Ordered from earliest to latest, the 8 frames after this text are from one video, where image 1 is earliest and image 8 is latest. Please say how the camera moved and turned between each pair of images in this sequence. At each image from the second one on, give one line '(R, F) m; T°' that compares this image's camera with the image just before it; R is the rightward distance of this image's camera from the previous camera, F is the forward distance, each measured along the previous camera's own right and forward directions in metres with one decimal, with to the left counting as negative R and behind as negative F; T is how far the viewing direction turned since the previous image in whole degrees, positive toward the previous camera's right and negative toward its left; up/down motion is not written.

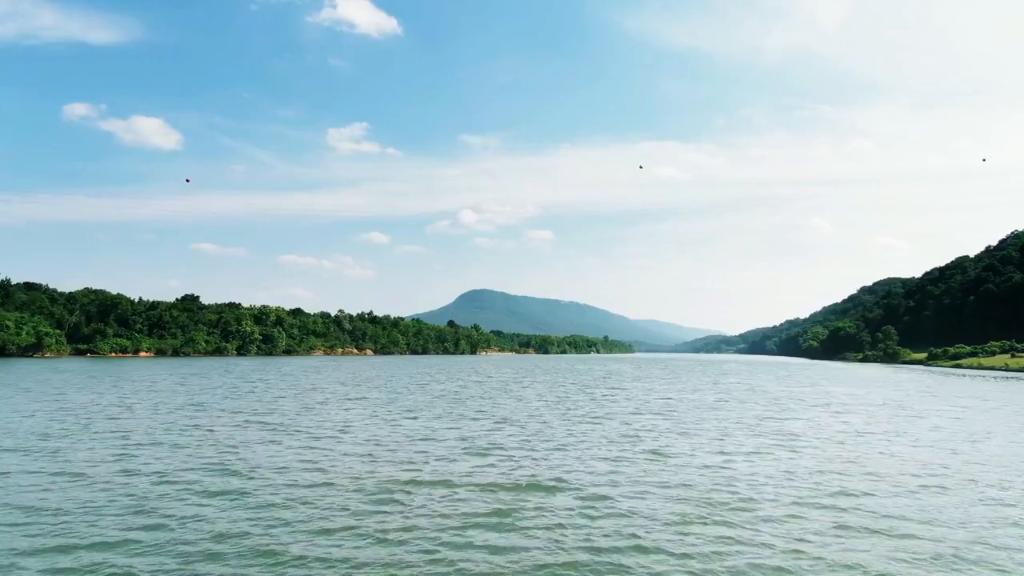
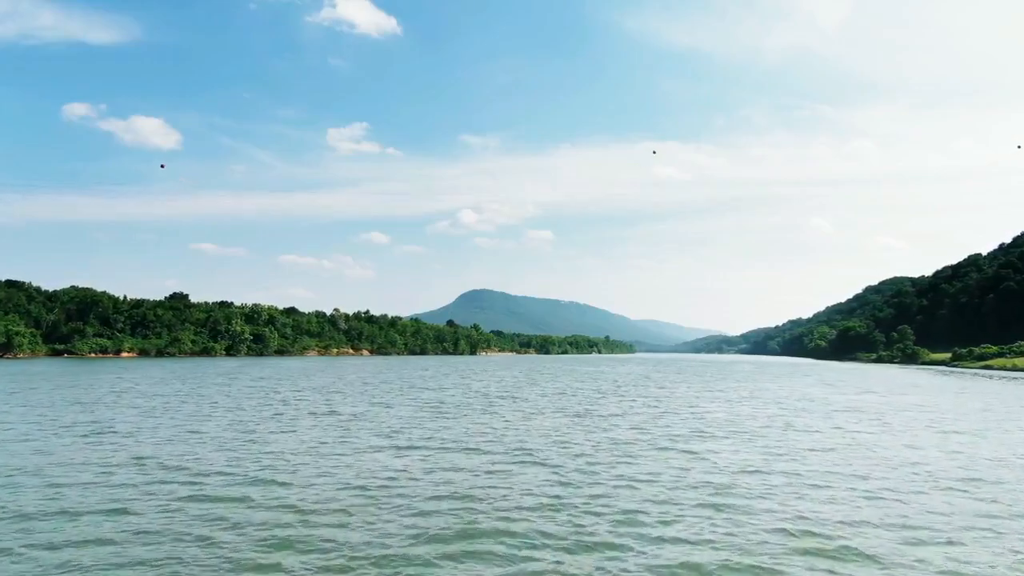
(-0.4, +8.0) m; 0°
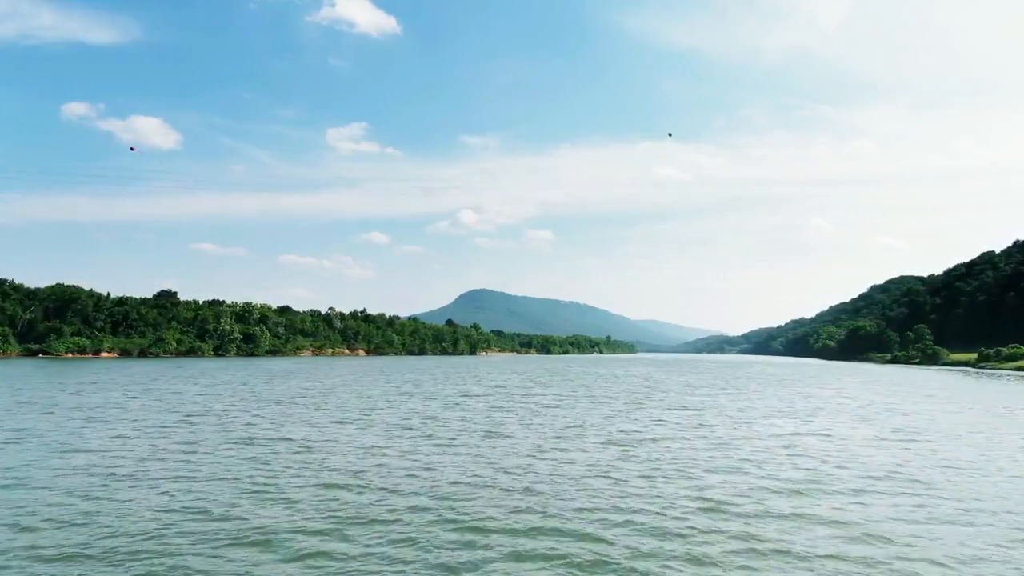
(-0.4, +8.0) m; 0°
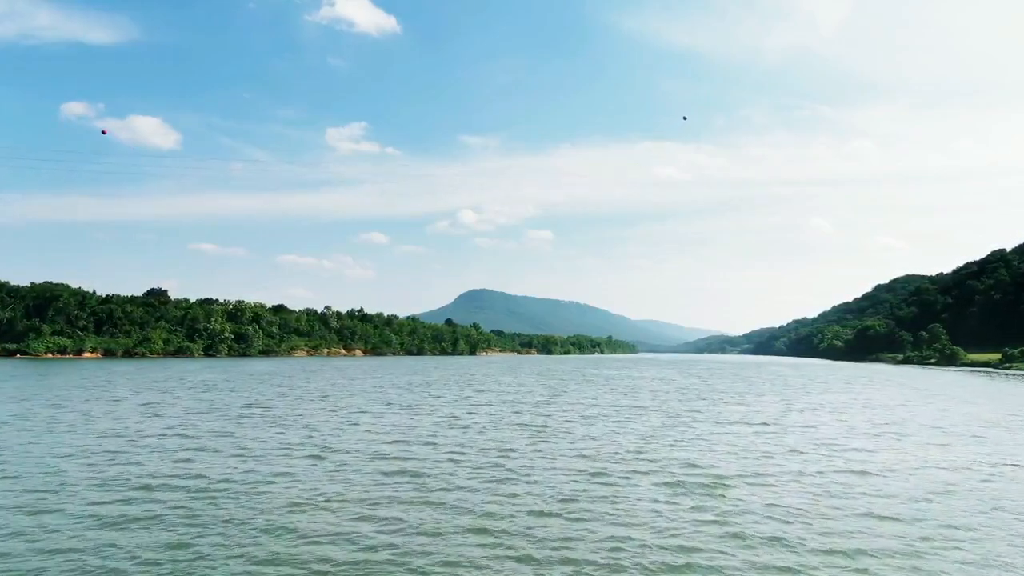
(-0.4, +6.4) m; 0°
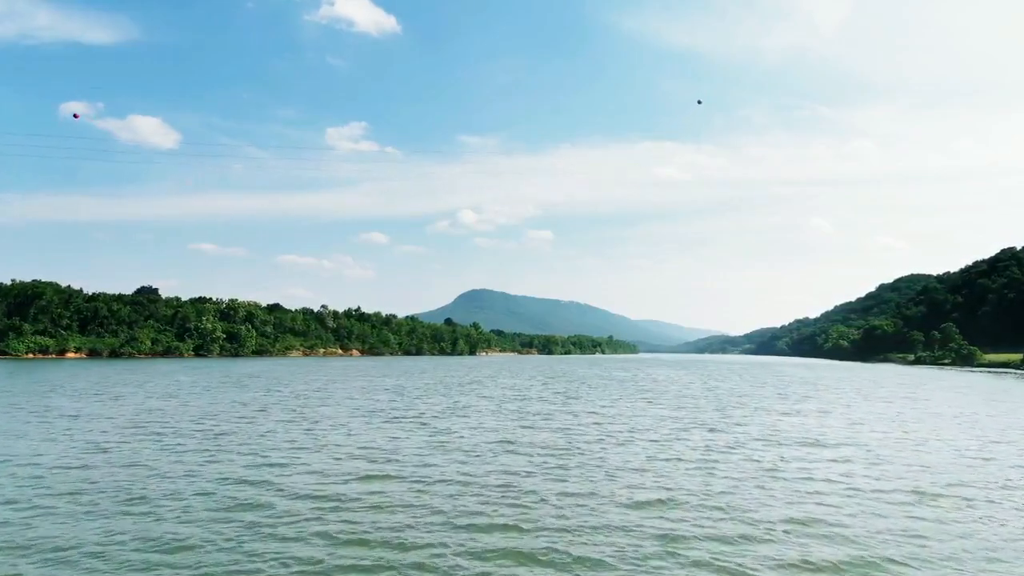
(-0.3, +5.5) m; 0°
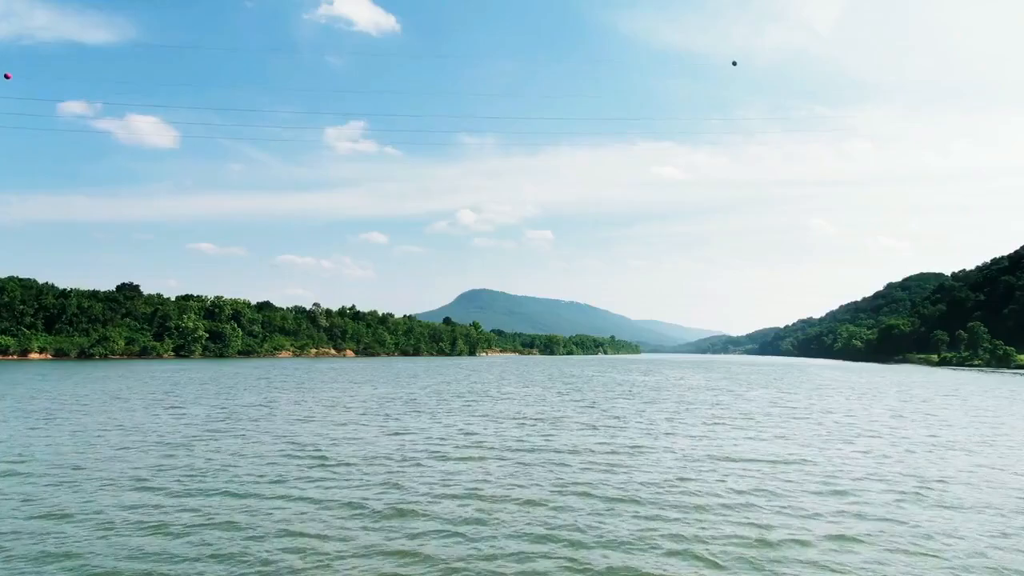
(-0.7, +10.7) m; 0°
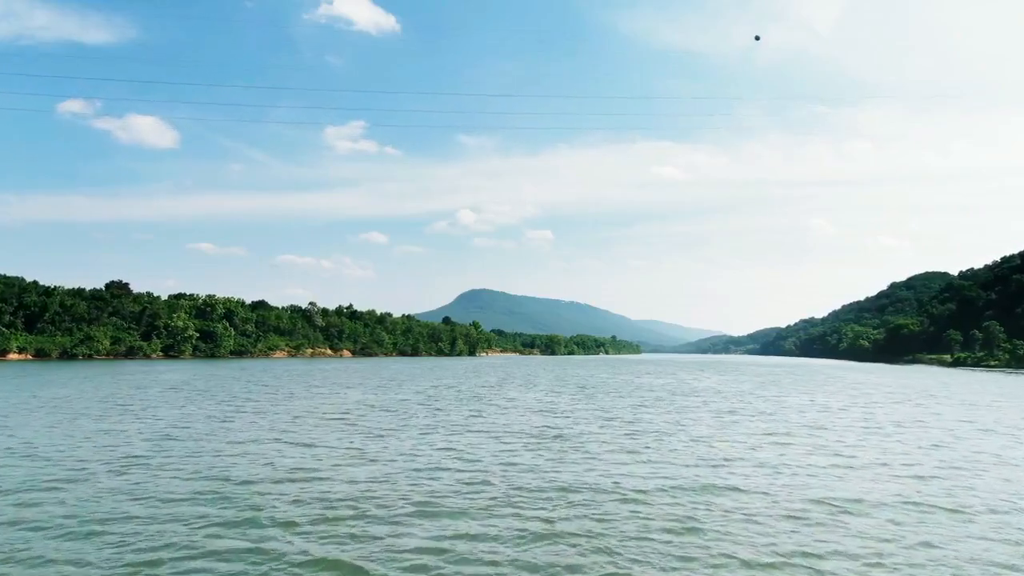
(-0.4, +5.5) m; 0°
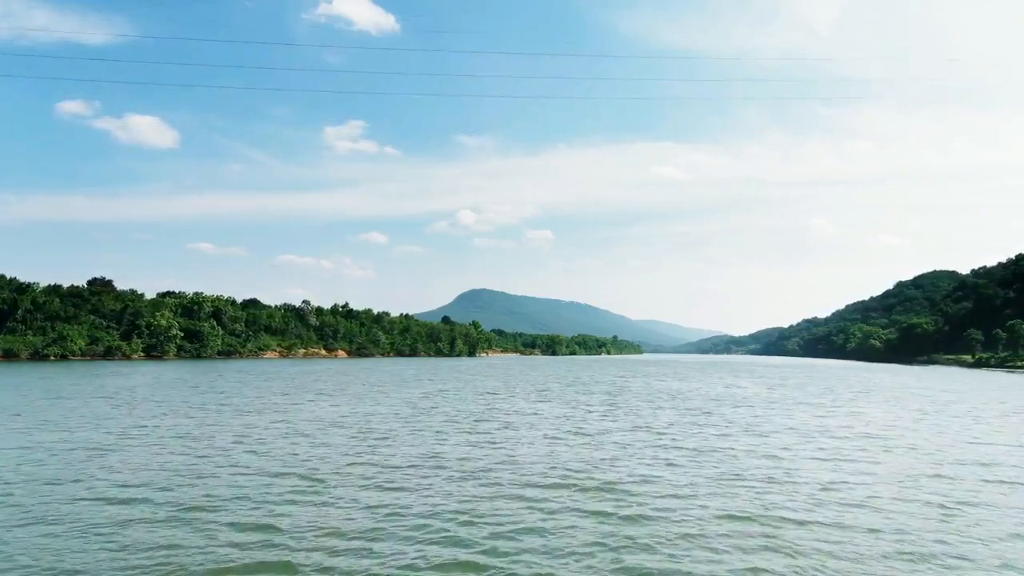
(-0.6, +8.1) m; 0°
